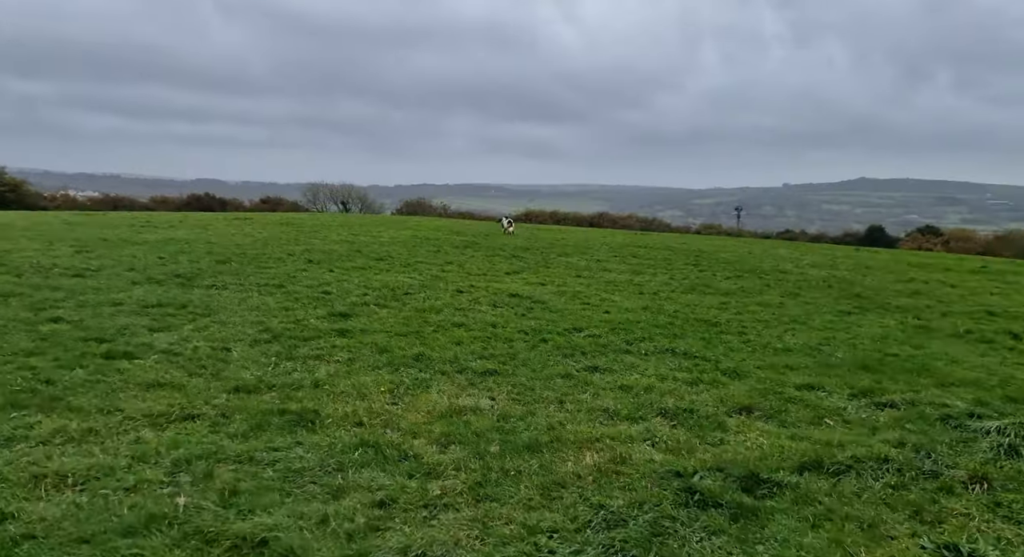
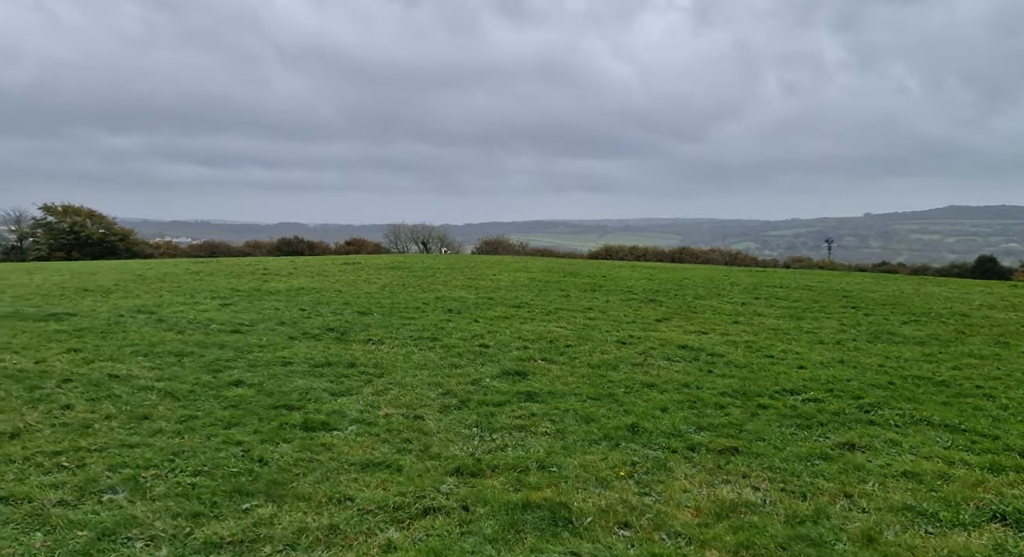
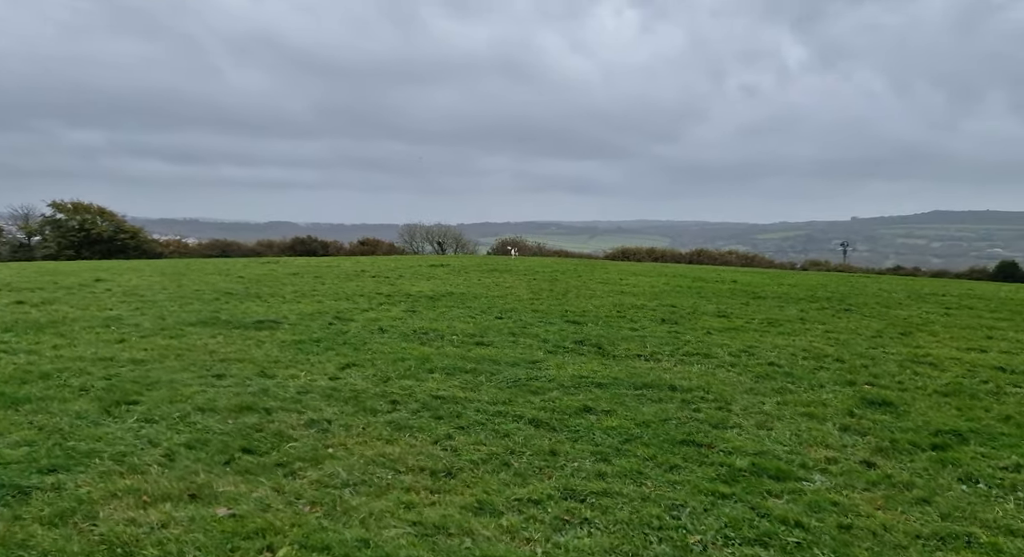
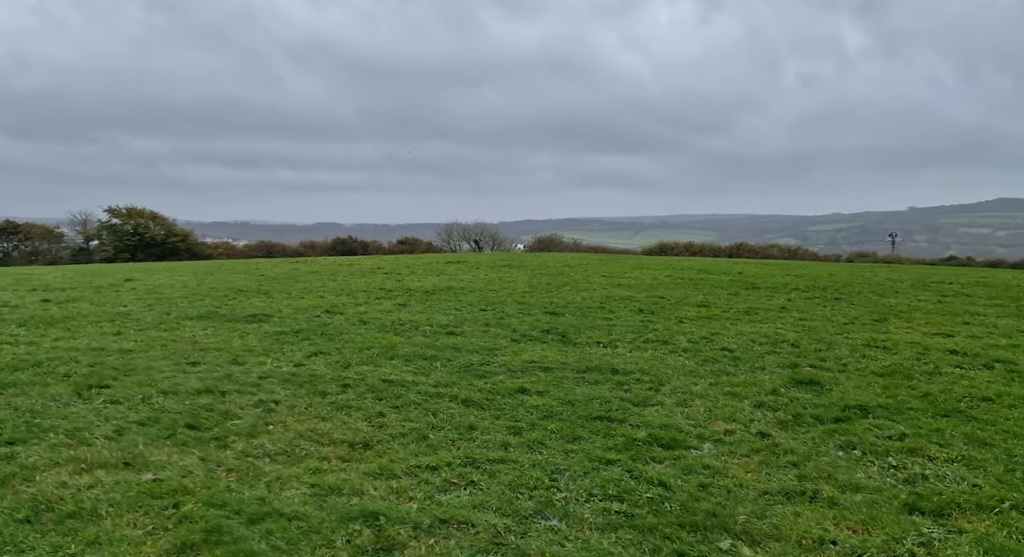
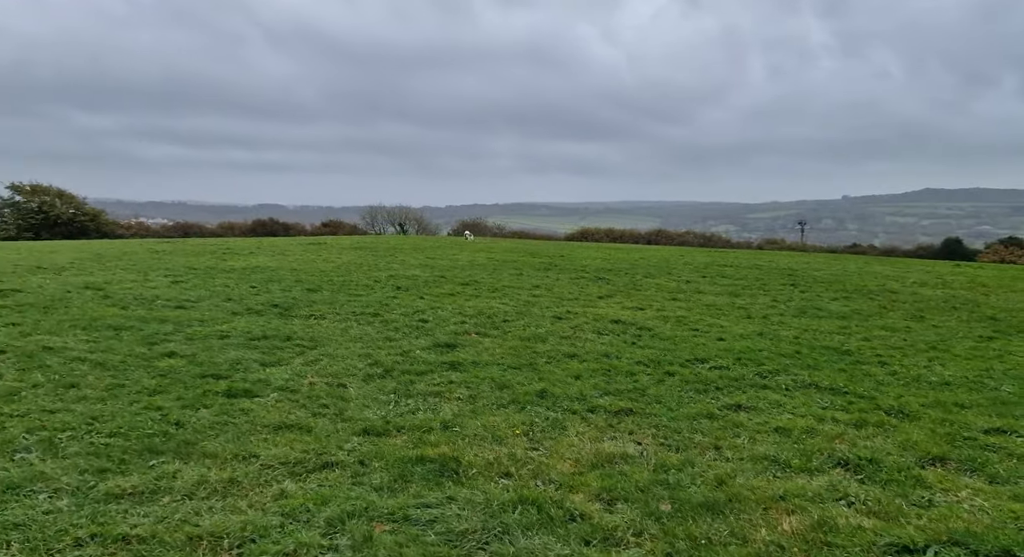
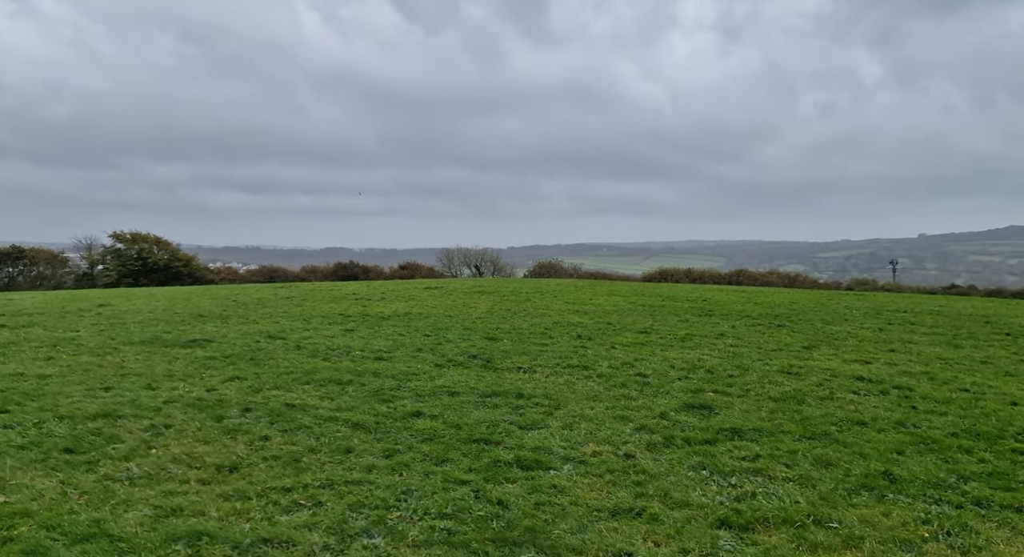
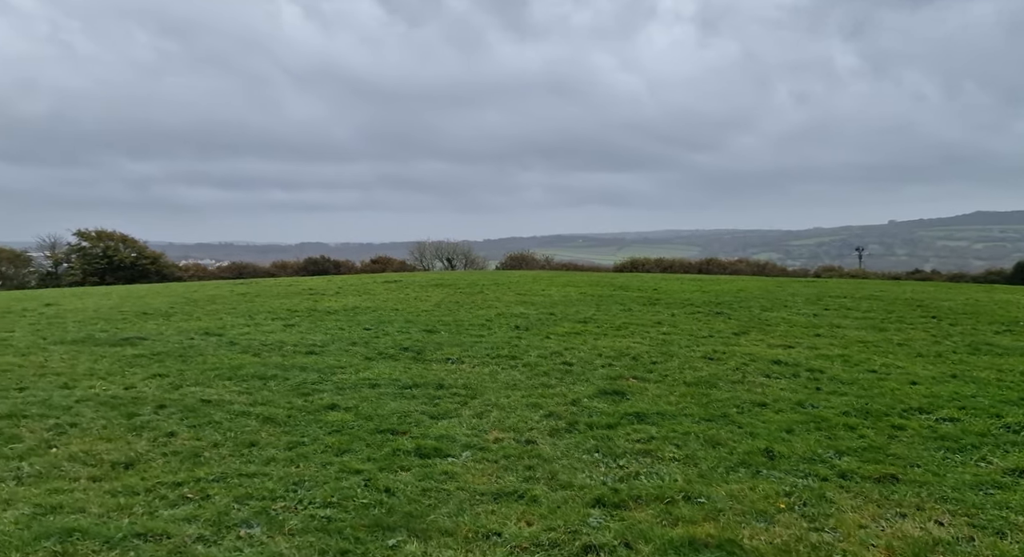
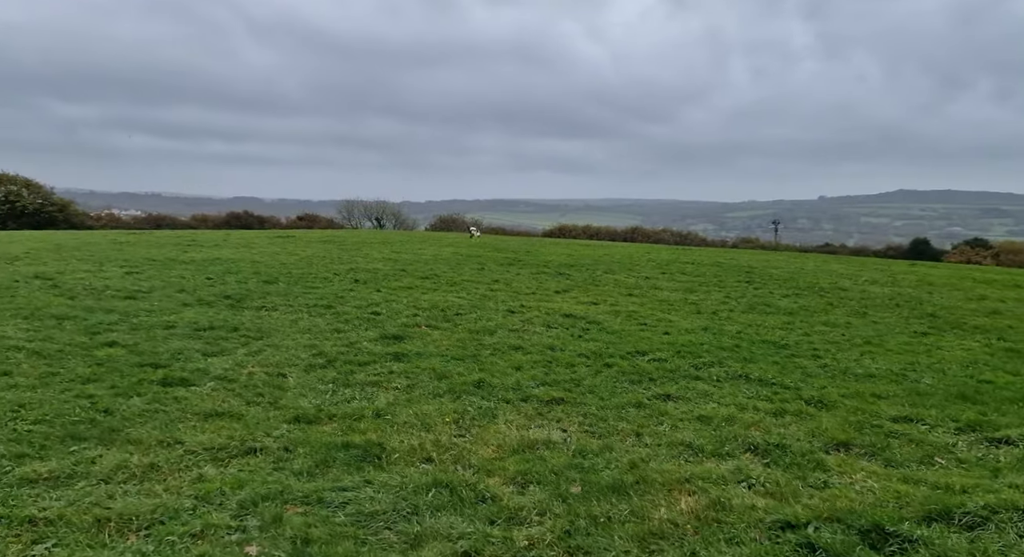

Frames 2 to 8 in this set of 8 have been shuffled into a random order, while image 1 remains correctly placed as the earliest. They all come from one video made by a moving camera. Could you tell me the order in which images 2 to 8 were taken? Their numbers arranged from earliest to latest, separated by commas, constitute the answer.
8, 5, 2, 7, 6, 4, 3
